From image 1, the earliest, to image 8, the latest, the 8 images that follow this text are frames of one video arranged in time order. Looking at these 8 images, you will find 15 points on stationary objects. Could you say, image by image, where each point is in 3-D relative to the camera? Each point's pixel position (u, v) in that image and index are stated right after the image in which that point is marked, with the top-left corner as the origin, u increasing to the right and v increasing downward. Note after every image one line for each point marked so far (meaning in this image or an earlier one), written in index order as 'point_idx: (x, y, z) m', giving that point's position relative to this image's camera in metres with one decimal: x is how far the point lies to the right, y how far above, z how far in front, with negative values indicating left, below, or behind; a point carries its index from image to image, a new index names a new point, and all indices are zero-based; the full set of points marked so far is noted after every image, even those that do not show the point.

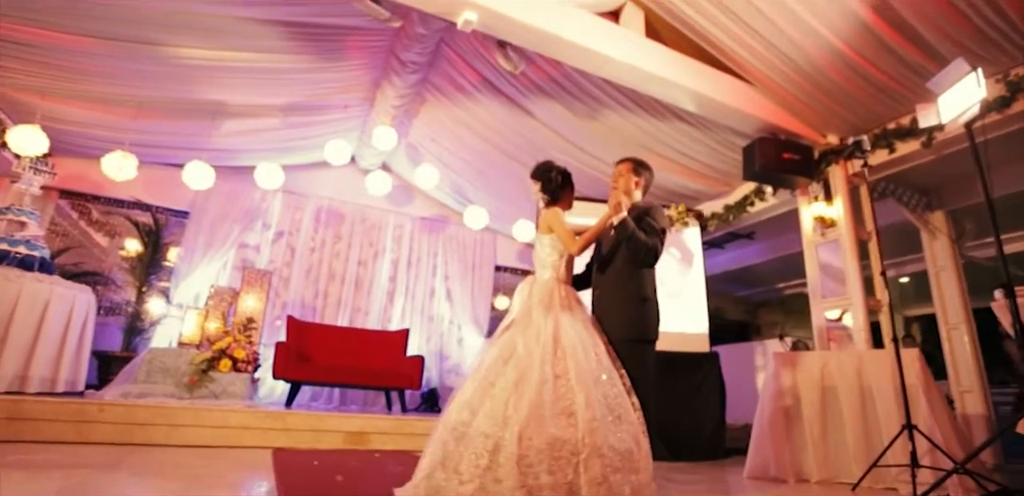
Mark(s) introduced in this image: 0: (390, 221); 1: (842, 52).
0: (-1.5, +0.3, +6.3) m
1: (+2.1, +1.3, +3.2) m
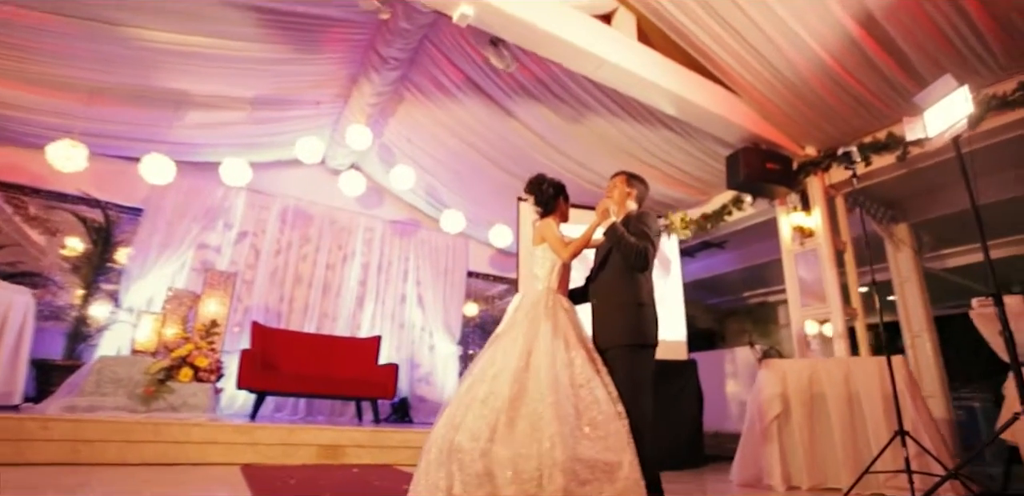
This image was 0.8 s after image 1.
0: (-1.8, +0.3, +6.0) m
1: (+2.1, +1.2, +3.3) m
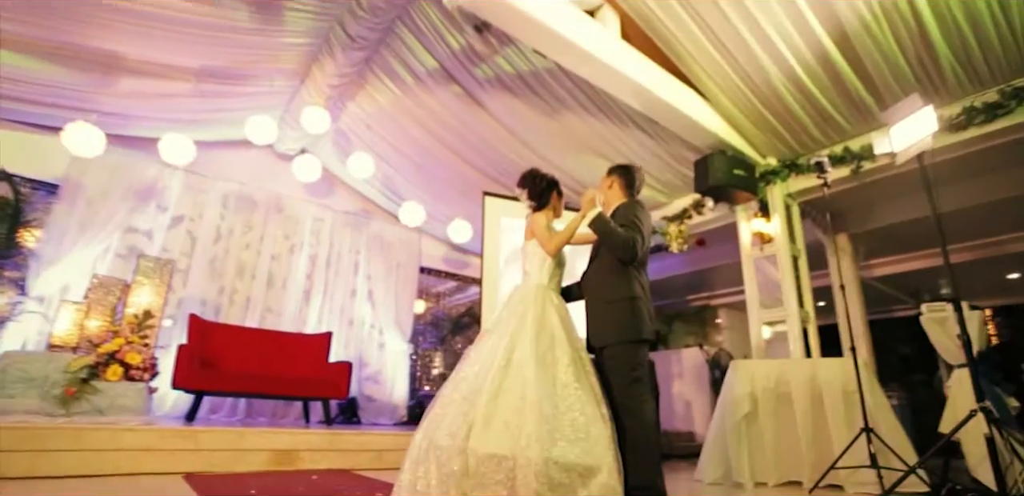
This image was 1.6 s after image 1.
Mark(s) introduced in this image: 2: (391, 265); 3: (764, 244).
0: (-2.3, +0.4, +5.7) m
1: (+2.0, +1.2, +3.4) m
2: (-1.5, -0.2, +6.1) m
3: (+2.1, 0.0, +4.3) m
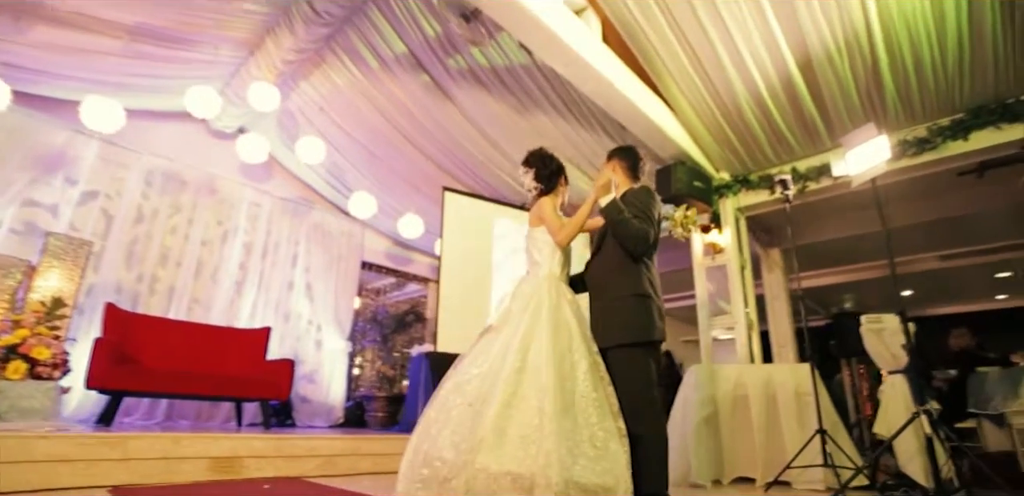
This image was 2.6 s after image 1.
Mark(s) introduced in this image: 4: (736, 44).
0: (-2.7, +0.5, +5.2) m
1: (+1.8, +1.1, +3.6) m
2: (-2.0, -0.1, +5.7) m
3: (+1.8, -0.1, +4.5) m
4: (+1.5, +1.3, +3.3) m
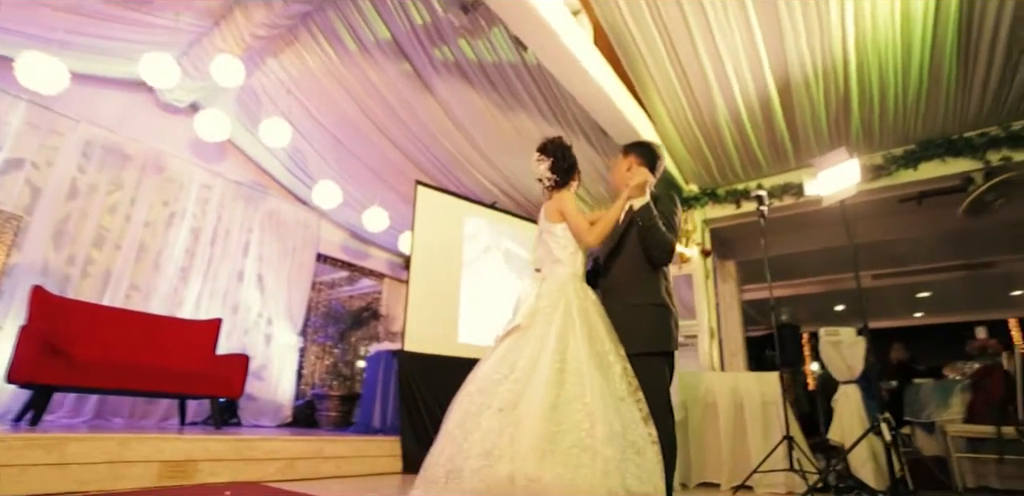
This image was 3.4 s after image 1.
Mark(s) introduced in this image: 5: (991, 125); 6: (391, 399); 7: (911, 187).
0: (-3.0, +0.7, +4.8) m
1: (+1.7, +1.0, +3.8) m
2: (-2.4, 0.0, +5.4) m
3: (+1.5, -0.1, +4.6) m
4: (+1.4, +1.3, +3.4) m
5: (+3.5, +0.9, +3.7) m
6: (-1.1, -1.4, +4.7) m
7: (+3.1, +0.5, +4.0) m
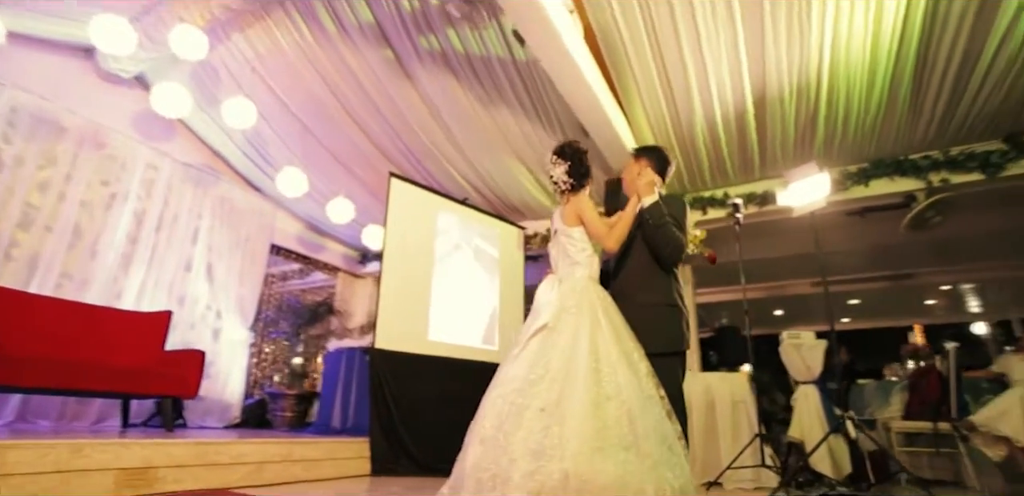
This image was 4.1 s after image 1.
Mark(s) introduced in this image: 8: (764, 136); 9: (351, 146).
0: (-3.2, +0.8, +4.4) m
1: (+1.6, +0.9, +4.0) m
2: (-2.7, +0.1, +5.1) m
3: (+1.3, -0.2, +4.7) m
4: (+1.3, +1.2, +3.5) m
5: (+3.4, +0.8, +4.0) m
6: (-1.4, -1.3, +4.5) m
7: (+3.0, +0.4, +4.3) m
8: (+2.0, +0.9, +4.0) m
9: (-1.5, +0.9, +4.7) m
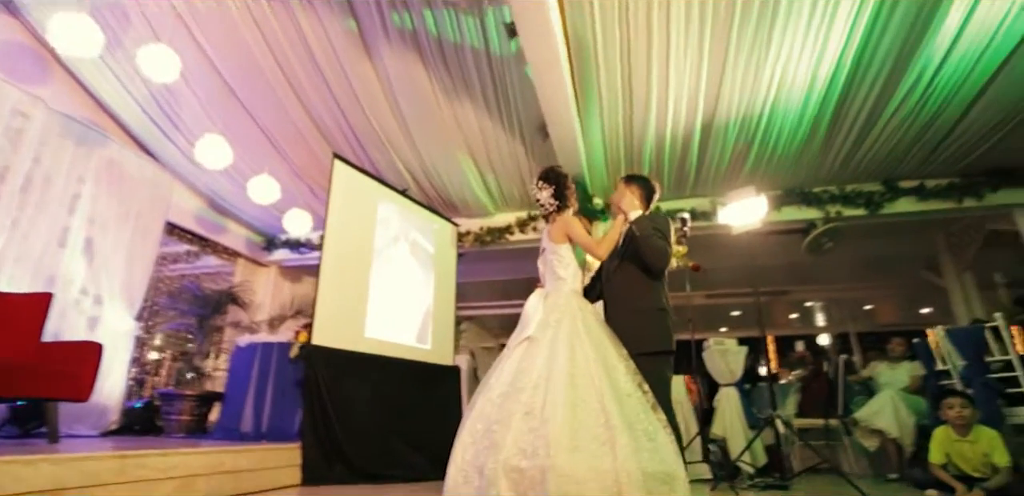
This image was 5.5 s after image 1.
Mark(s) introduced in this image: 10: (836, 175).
0: (-3.5, +1.0, +3.5) m
1: (+1.3, +0.9, +4.2) m
2: (-3.2, +0.3, +4.3) m
3: (+0.7, -0.2, +4.9) m
4: (+1.1, +1.2, +3.8) m
5: (+3.0, +0.6, +4.7) m
6: (-1.9, -1.2, +4.1) m
7: (+2.5, +0.2, +4.9) m
8: (+1.6, +0.8, +4.3) m
9: (-1.9, +1.1, +4.2) m
10: (+2.9, +0.7, +4.6) m
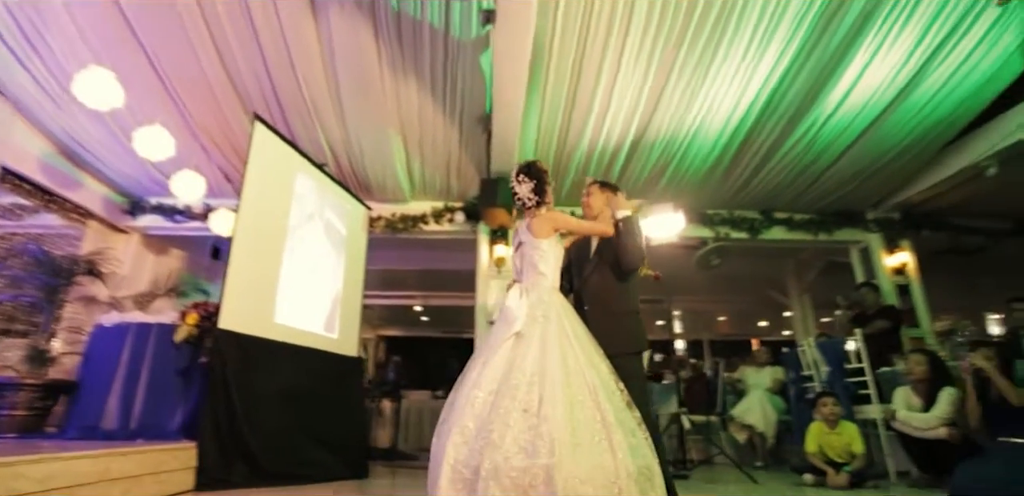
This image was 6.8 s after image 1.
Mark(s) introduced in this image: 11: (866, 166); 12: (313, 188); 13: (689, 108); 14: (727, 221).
0: (-3.7, +1.4, +2.5) m
1: (+0.7, +0.8, +4.4) m
2: (-3.7, +0.7, +3.3) m
3: (-0.1, -0.2, +4.9) m
4: (+0.8, +1.1, +4.0) m
5: (+2.2, +0.4, +5.4) m
6: (-2.5, -0.9, +3.4) m
7: (+1.7, +0.1, +5.4) m
8: (+1.1, +0.7, +4.7) m
9: (-2.3, +1.3, +3.6) m
10: (+2.2, +0.5, +5.2) m
11: (+3.2, +0.8, +4.6) m
12: (-1.6, +0.5, +4.2) m
13: (+1.4, +1.1, +3.9) m
14: (+2.2, +0.3, +5.2) m
